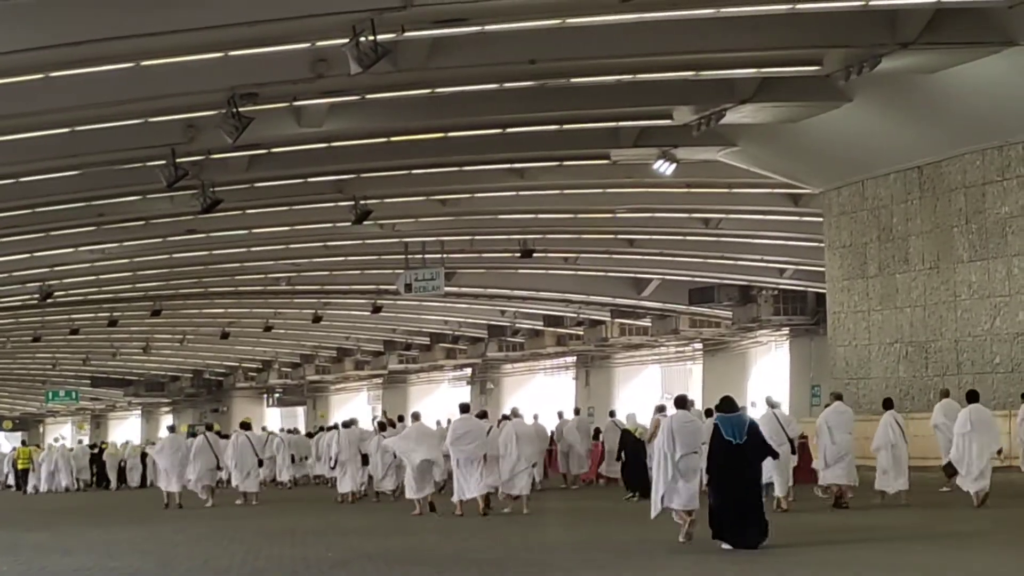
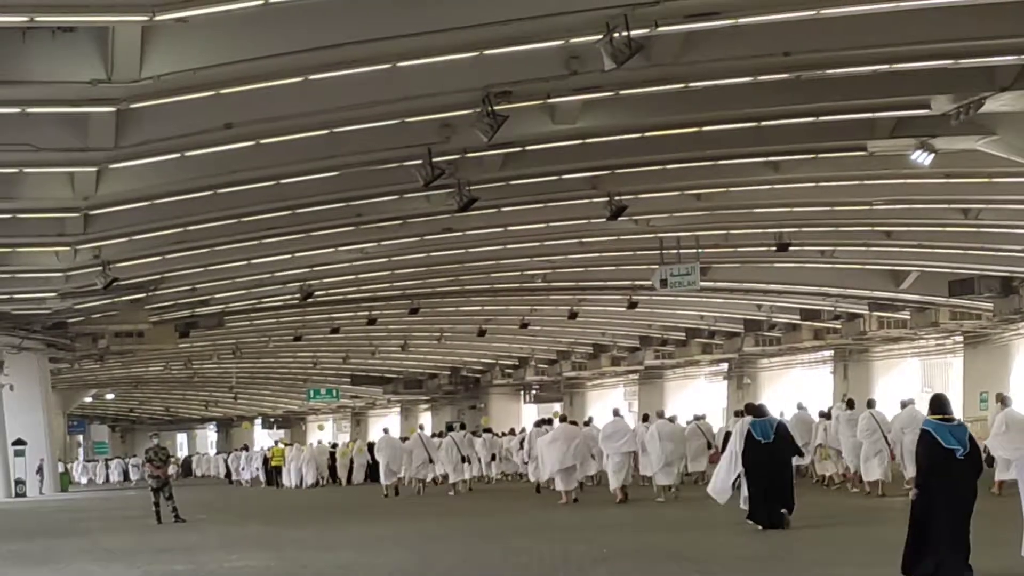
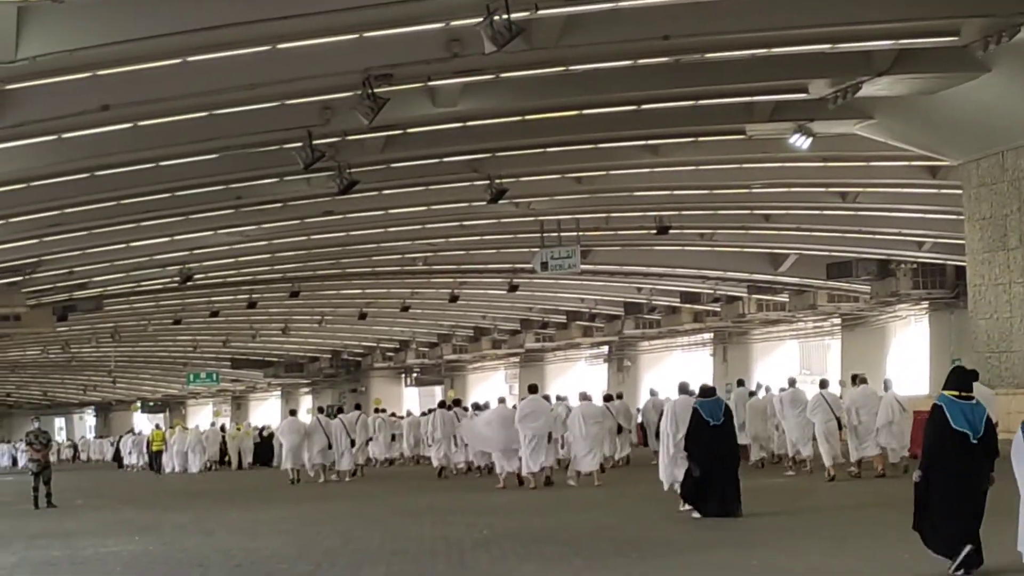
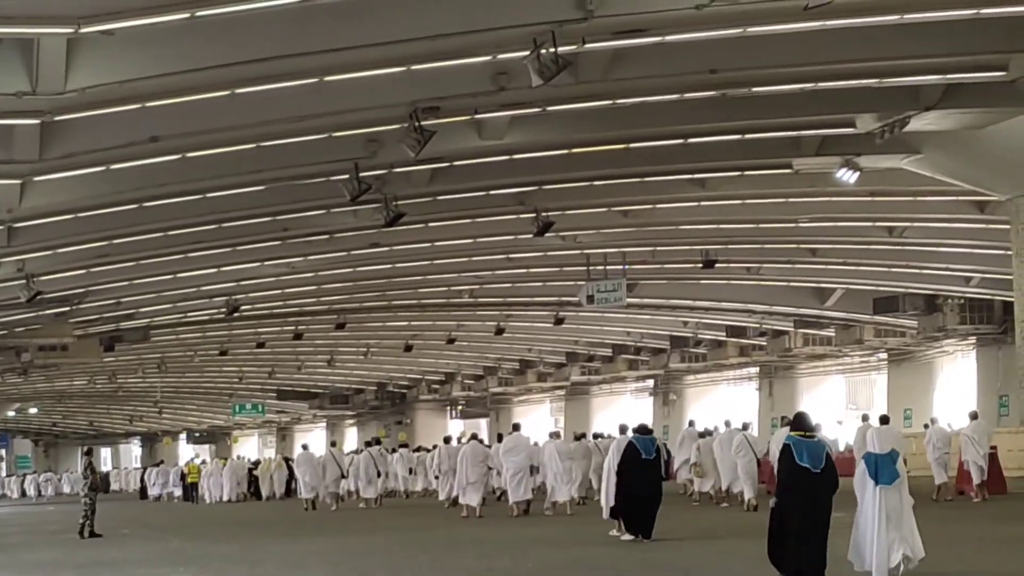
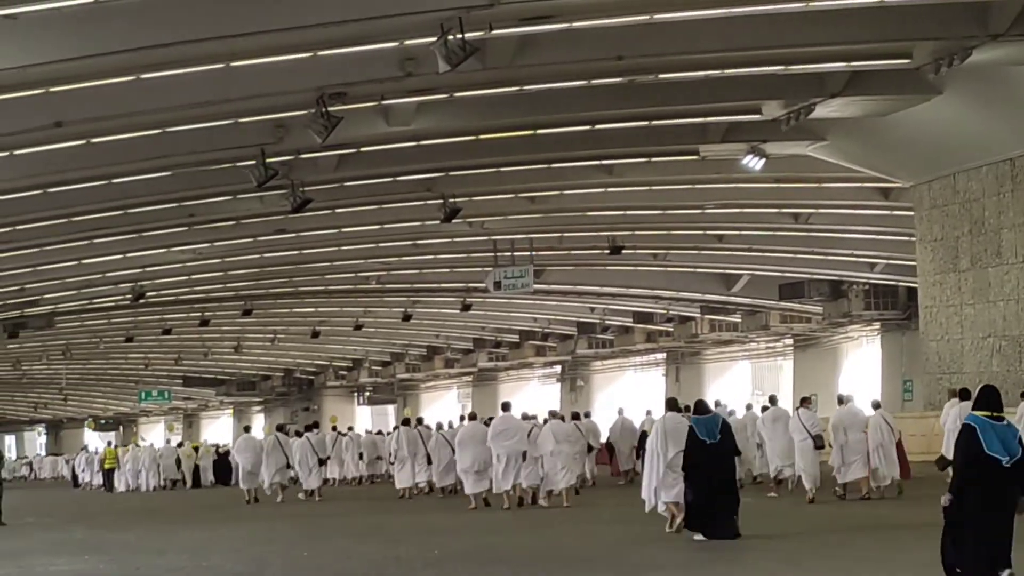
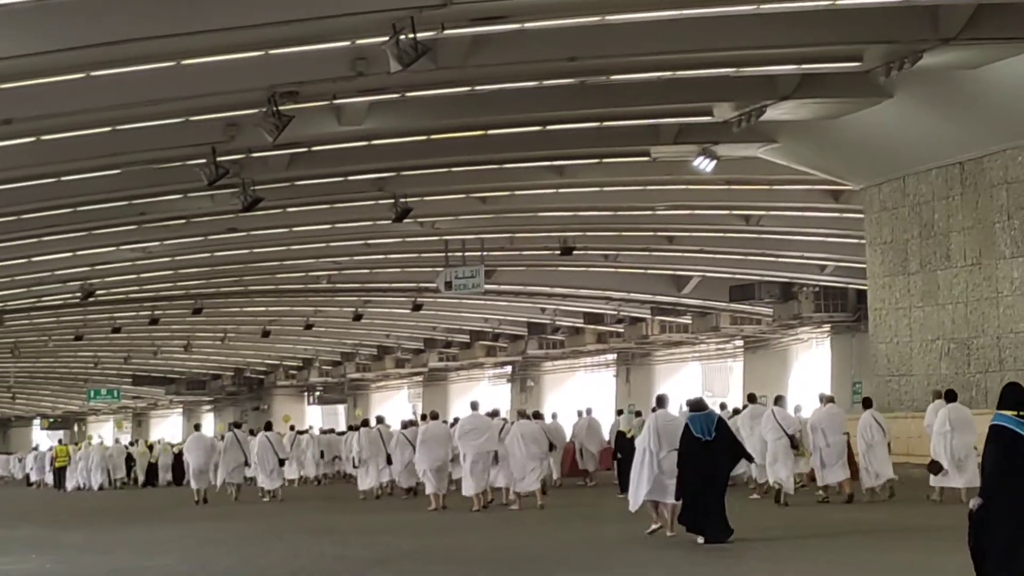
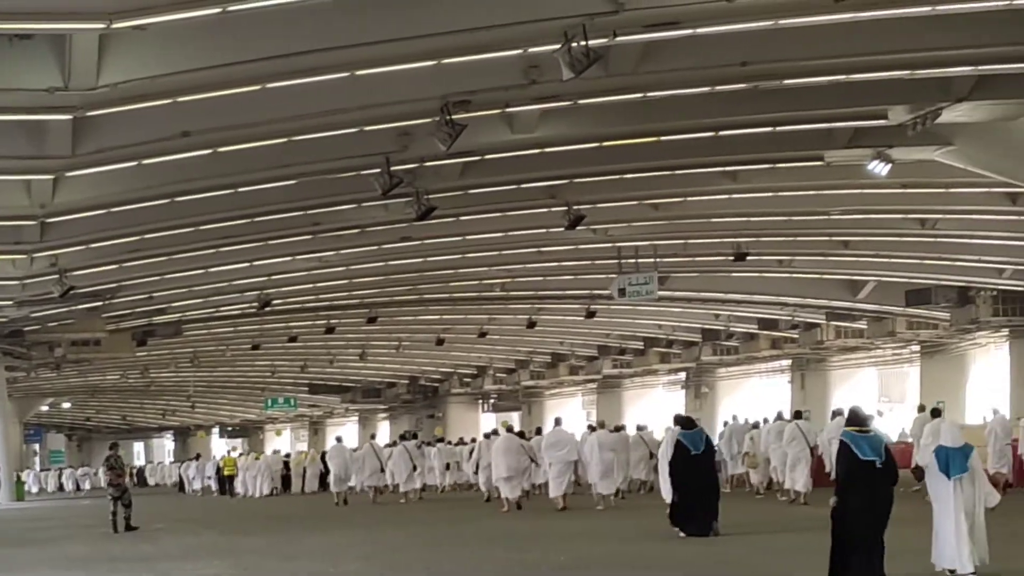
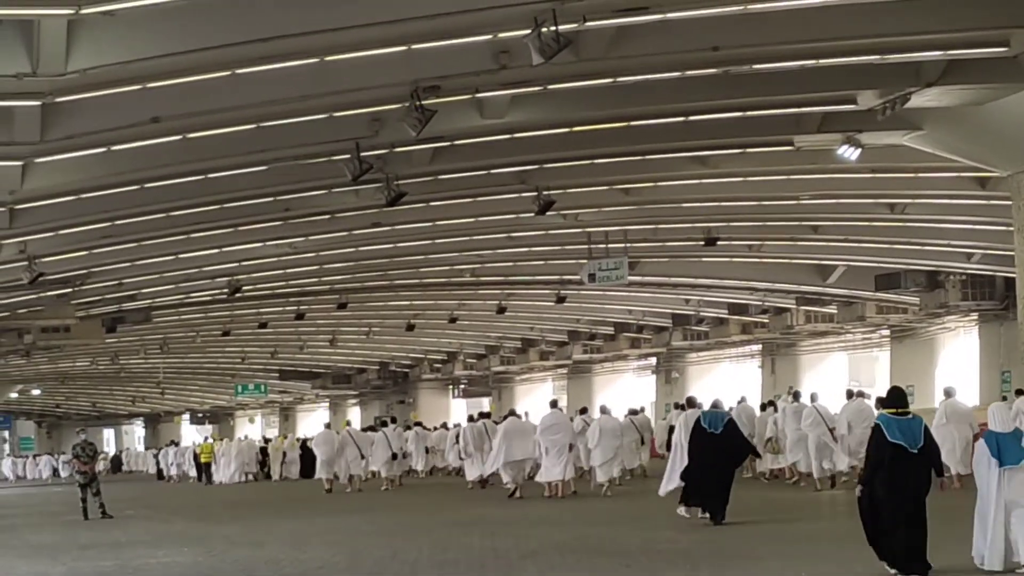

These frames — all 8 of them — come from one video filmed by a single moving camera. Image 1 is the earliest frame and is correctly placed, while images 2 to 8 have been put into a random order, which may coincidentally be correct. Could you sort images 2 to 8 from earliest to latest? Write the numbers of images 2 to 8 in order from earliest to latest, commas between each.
6, 5, 3, 8, 2, 7, 4
